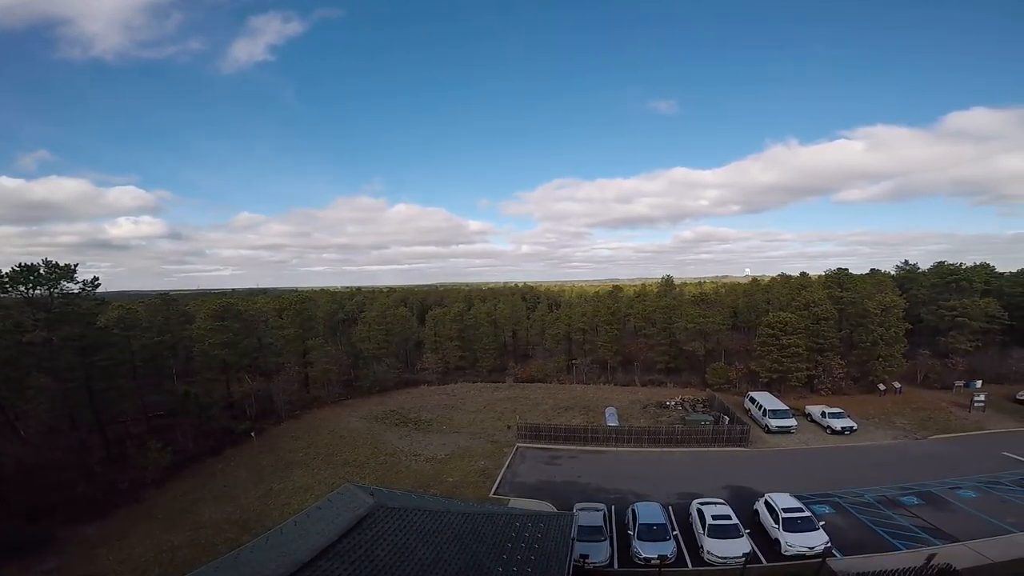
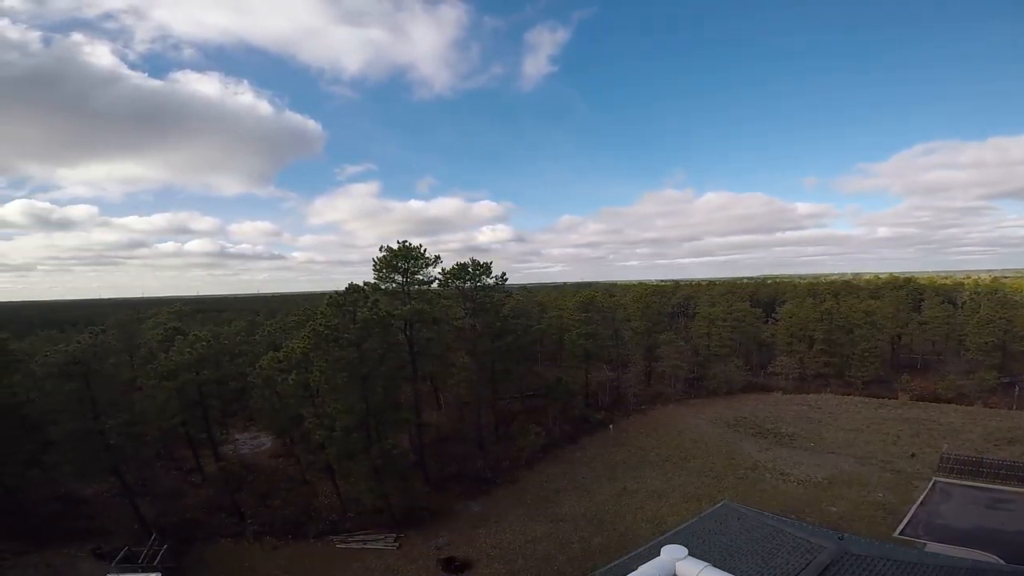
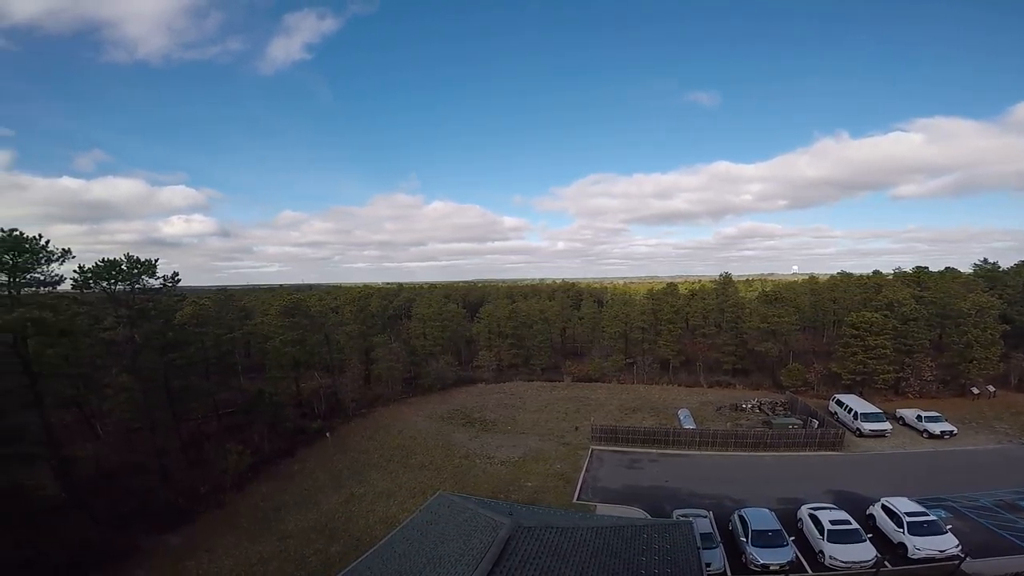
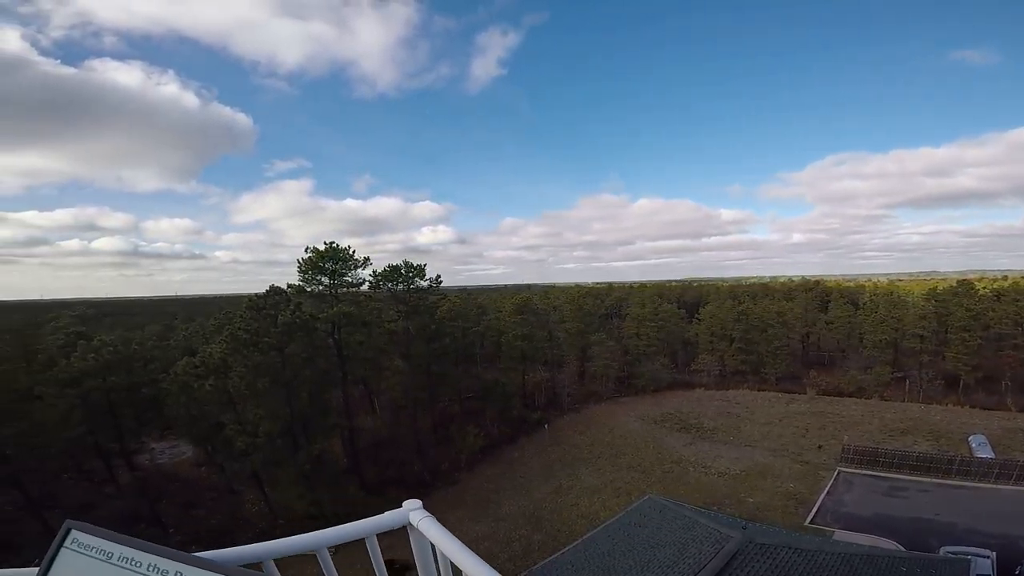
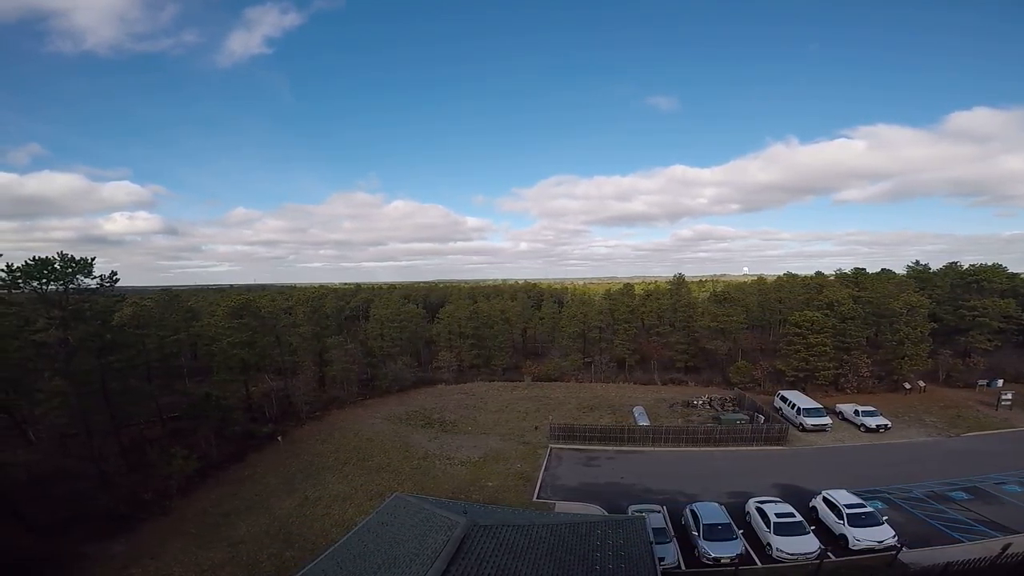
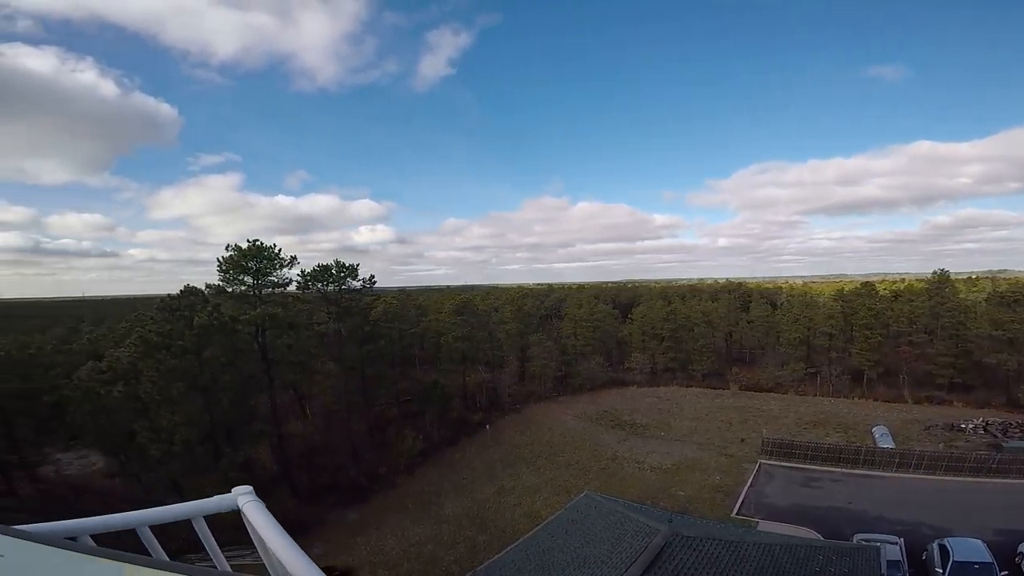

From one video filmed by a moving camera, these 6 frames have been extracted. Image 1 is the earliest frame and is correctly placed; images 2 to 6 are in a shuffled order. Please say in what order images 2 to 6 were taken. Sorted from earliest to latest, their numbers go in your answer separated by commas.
5, 3, 6, 4, 2
